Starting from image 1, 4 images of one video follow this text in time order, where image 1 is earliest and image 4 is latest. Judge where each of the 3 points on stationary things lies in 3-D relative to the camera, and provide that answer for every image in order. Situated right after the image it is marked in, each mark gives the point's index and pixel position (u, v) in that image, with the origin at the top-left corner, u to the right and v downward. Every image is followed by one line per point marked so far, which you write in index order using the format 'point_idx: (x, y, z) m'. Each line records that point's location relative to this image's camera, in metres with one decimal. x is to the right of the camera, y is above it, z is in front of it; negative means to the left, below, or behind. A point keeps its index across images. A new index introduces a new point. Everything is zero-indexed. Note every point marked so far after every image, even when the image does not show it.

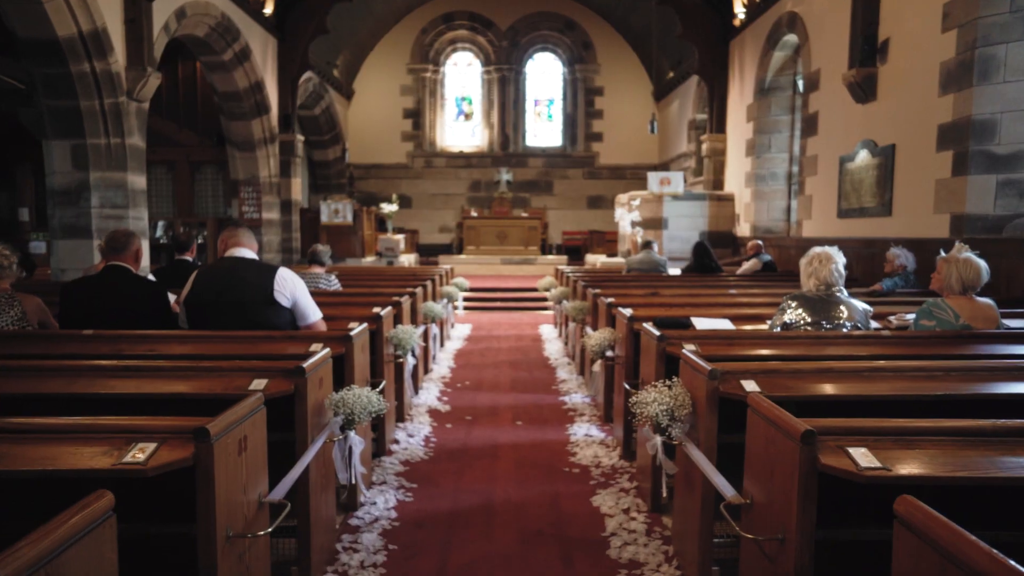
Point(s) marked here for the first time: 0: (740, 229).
0: (+7.0, +1.8, +11.3) m
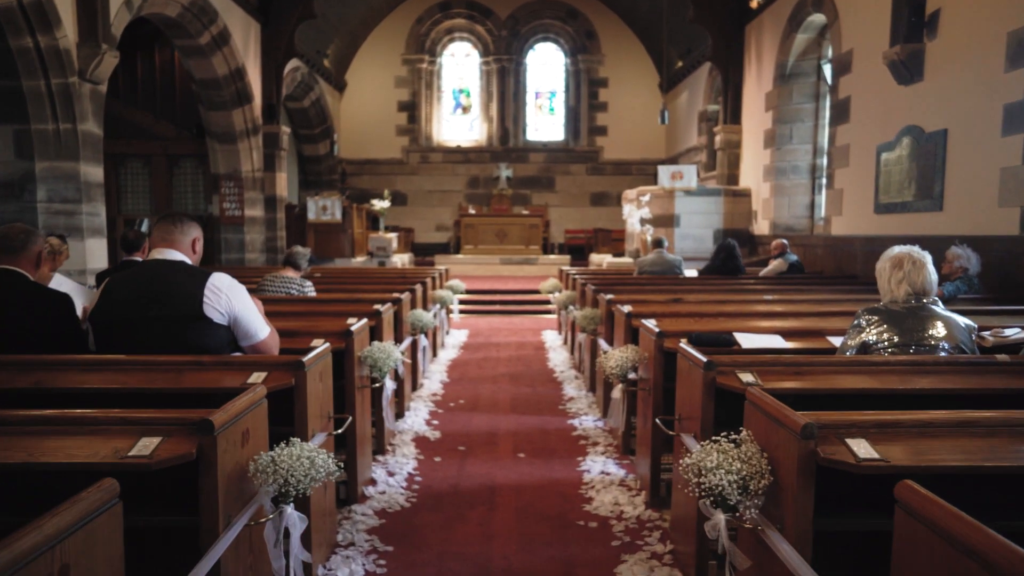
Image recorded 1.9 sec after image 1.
0: (+7.1, +1.8, +10.5) m
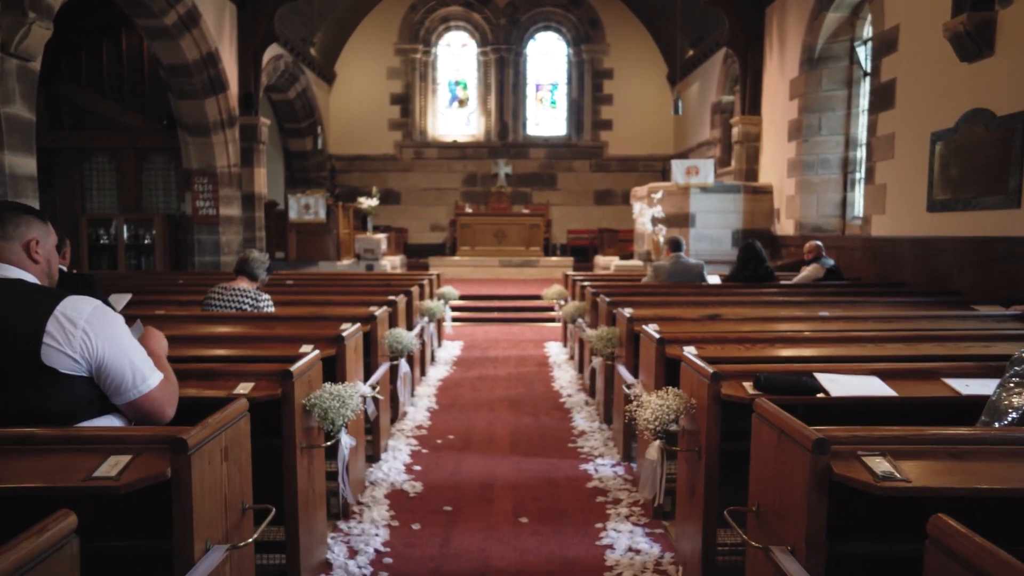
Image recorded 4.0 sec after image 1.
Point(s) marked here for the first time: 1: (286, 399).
0: (+7.0, +1.6, +9.6) m
1: (-1.6, -0.7, +2.5) m
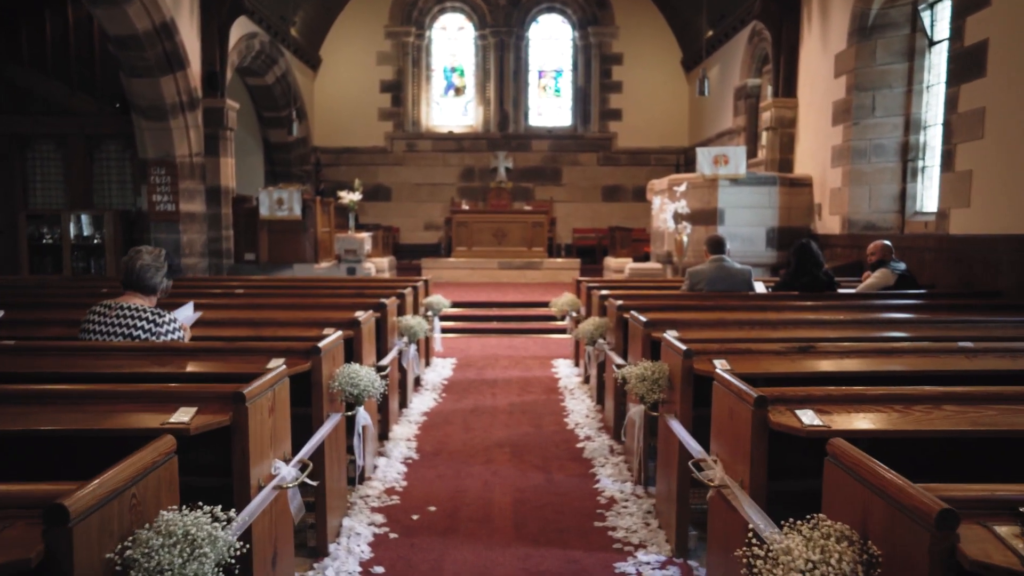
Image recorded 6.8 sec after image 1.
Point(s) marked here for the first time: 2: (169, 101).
0: (+7.1, +1.5, +8.3) m
1: (-1.5, -0.9, +1.2) m
2: (-8.1, +4.4, +8.7) m
